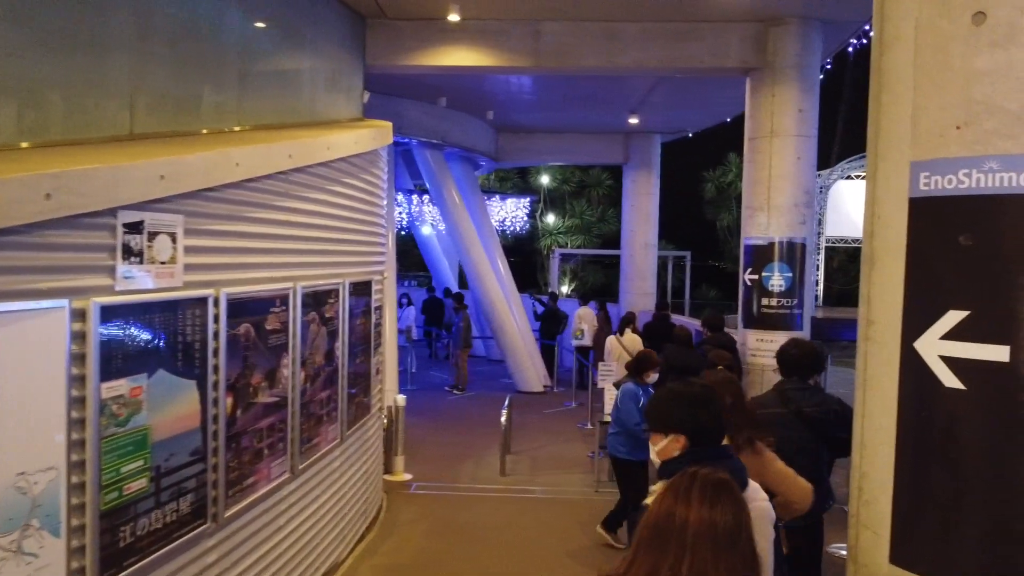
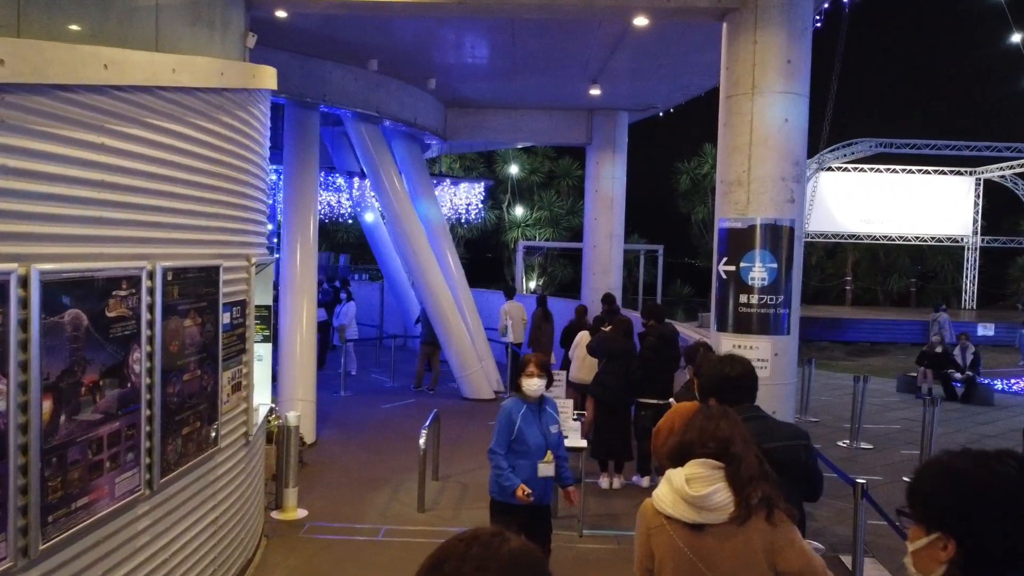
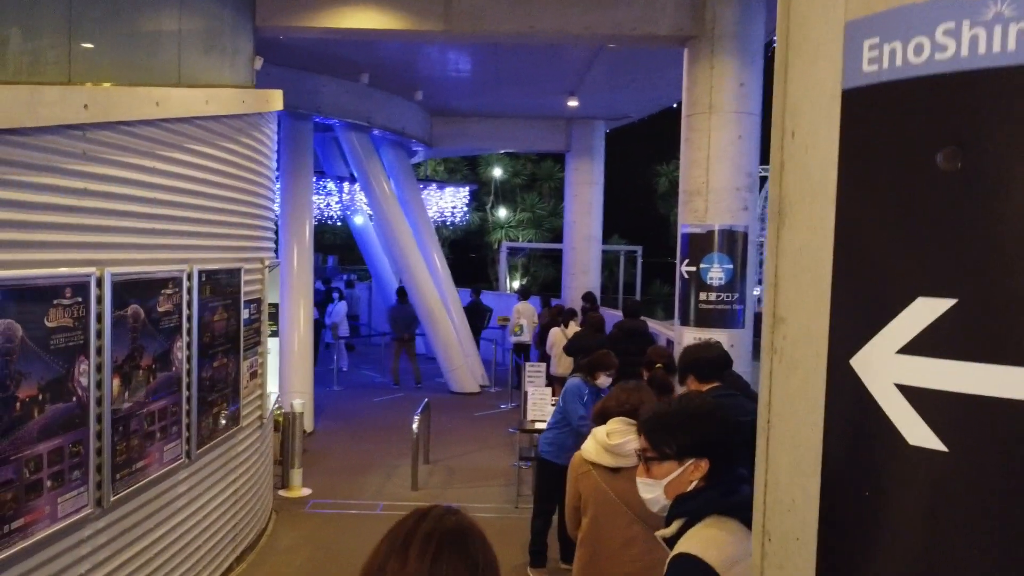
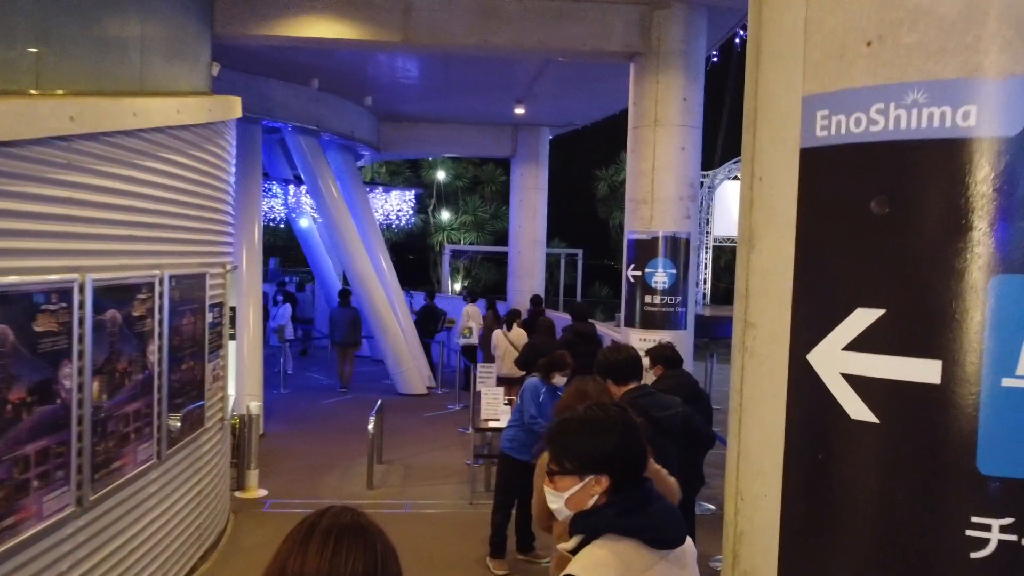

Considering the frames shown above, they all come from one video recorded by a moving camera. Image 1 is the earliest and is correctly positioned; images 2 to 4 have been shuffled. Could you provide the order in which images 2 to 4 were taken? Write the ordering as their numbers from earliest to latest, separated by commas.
4, 3, 2
